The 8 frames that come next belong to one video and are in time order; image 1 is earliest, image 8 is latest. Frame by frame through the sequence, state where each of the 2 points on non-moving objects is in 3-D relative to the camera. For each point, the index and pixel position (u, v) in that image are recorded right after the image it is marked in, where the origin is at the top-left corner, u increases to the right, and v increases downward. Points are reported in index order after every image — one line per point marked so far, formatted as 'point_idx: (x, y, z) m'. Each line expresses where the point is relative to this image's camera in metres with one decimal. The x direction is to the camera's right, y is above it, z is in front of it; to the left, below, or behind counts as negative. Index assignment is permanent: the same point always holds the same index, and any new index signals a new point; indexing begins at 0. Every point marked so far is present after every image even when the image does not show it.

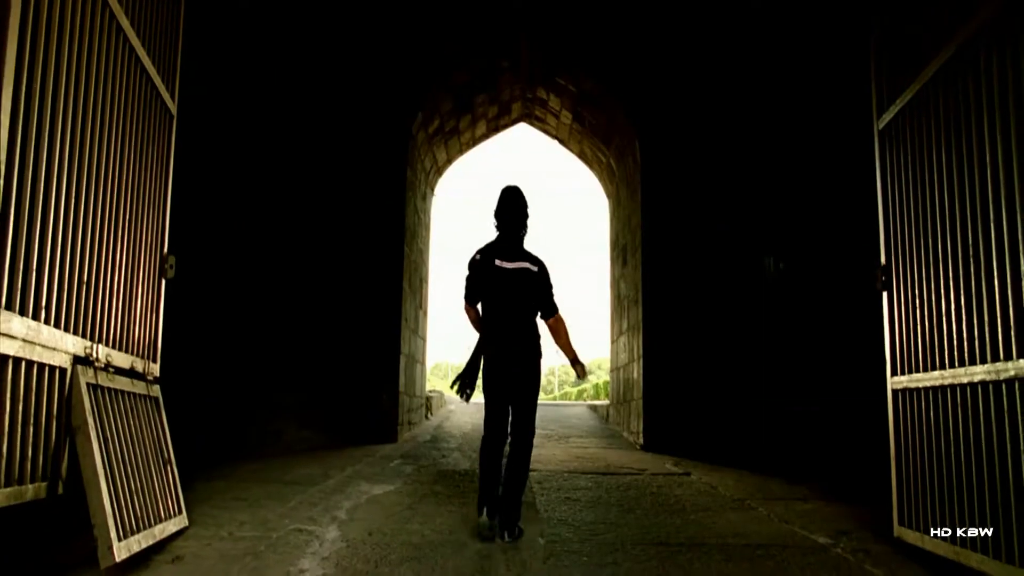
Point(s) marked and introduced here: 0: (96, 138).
0: (-1.0, +0.4, +2.3) m
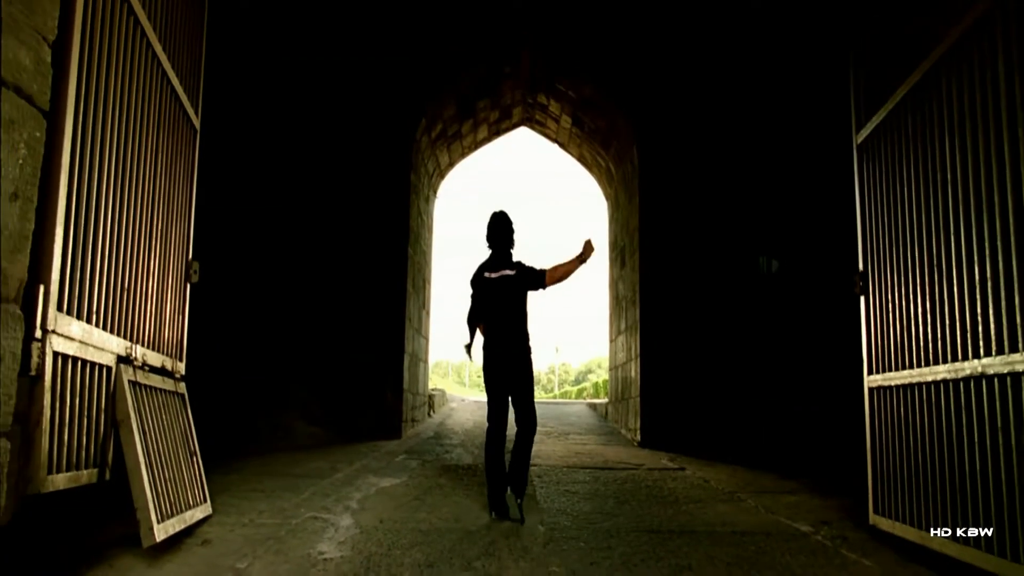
0: (-1.0, +0.4, +2.5) m
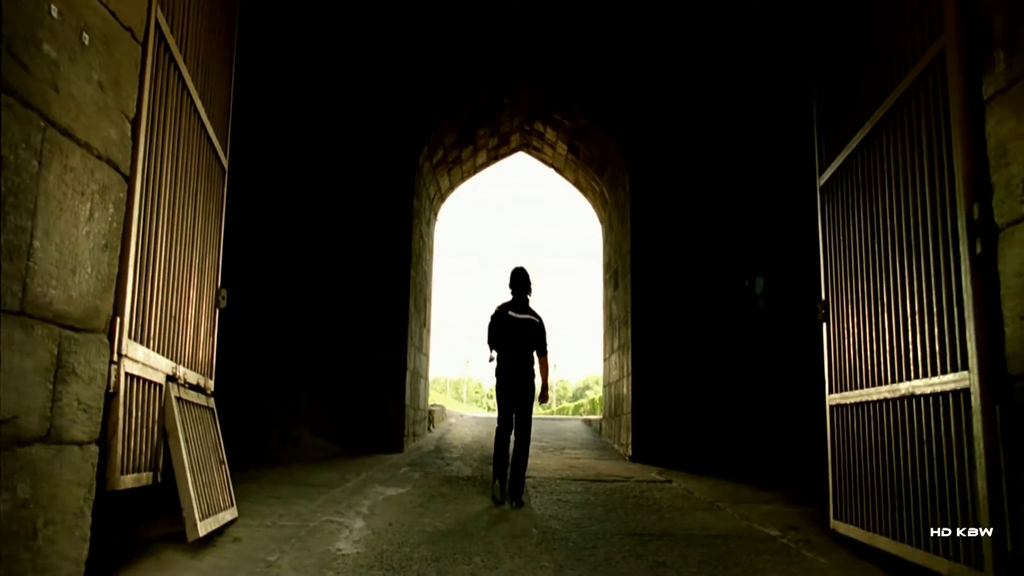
0: (-1.0, +0.3, +2.9) m
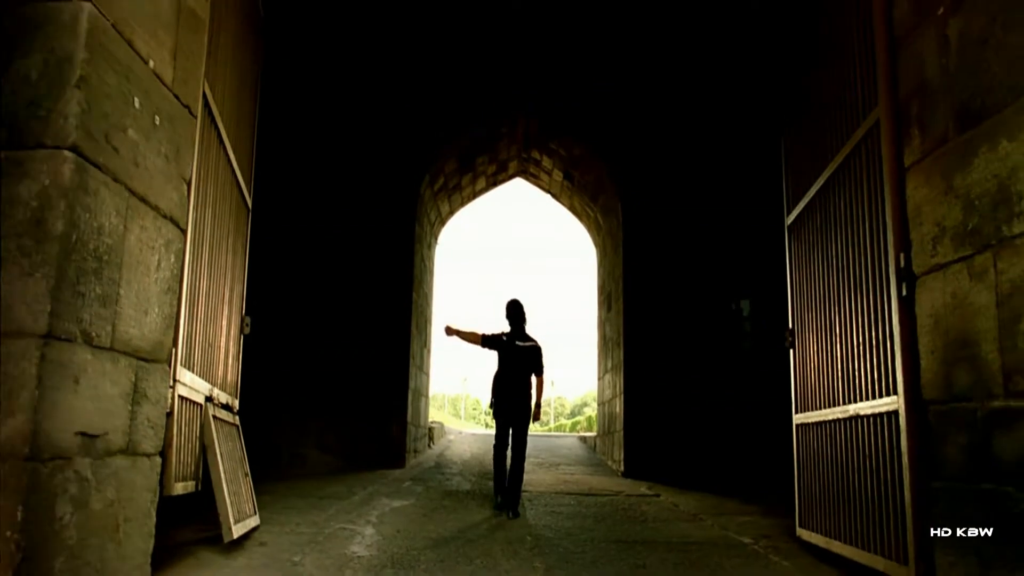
0: (-1.0, +0.2, +3.2) m
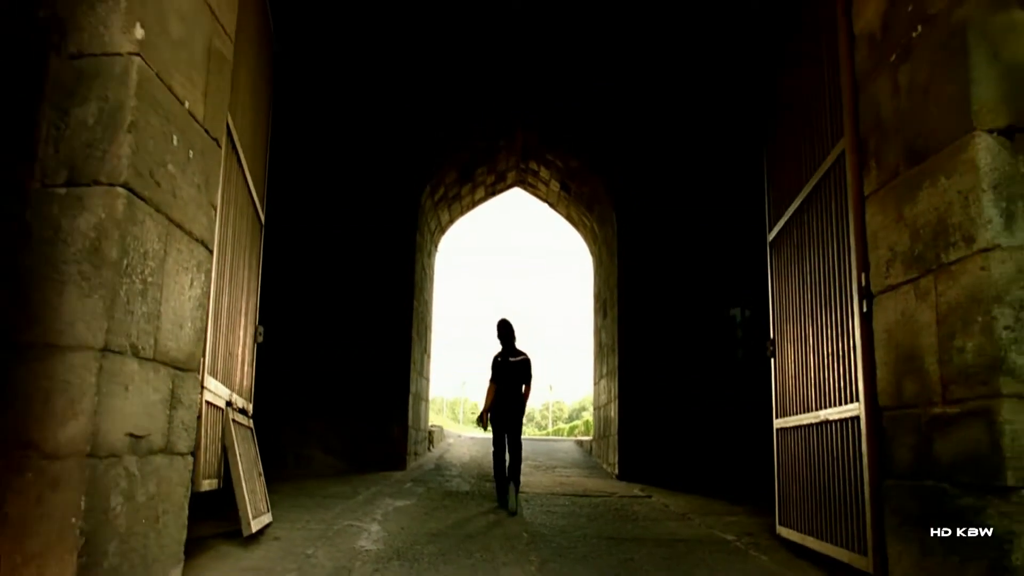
0: (-1.0, +0.1, +3.5) m
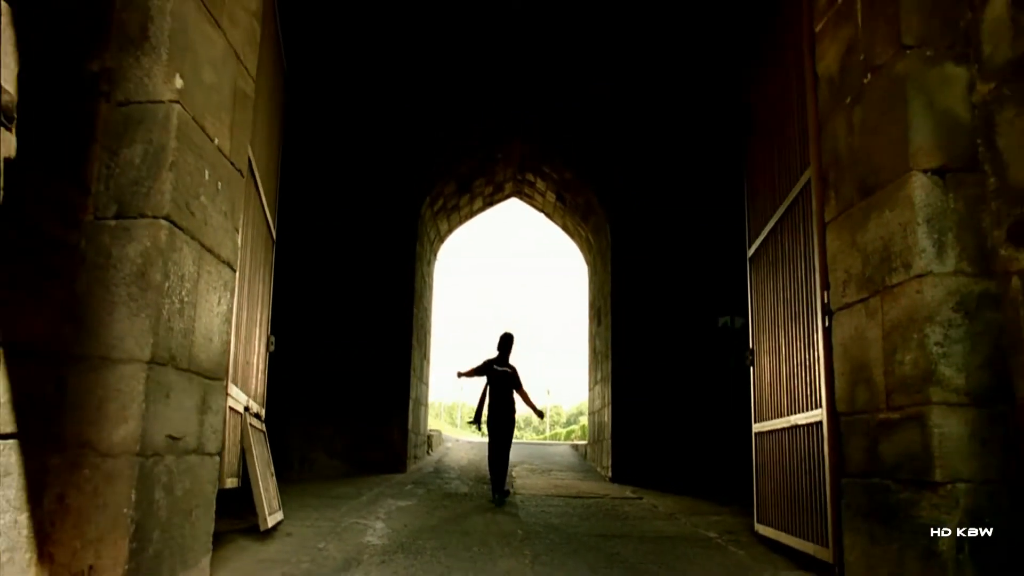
0: (-1.1, +0.1, +3.8) m
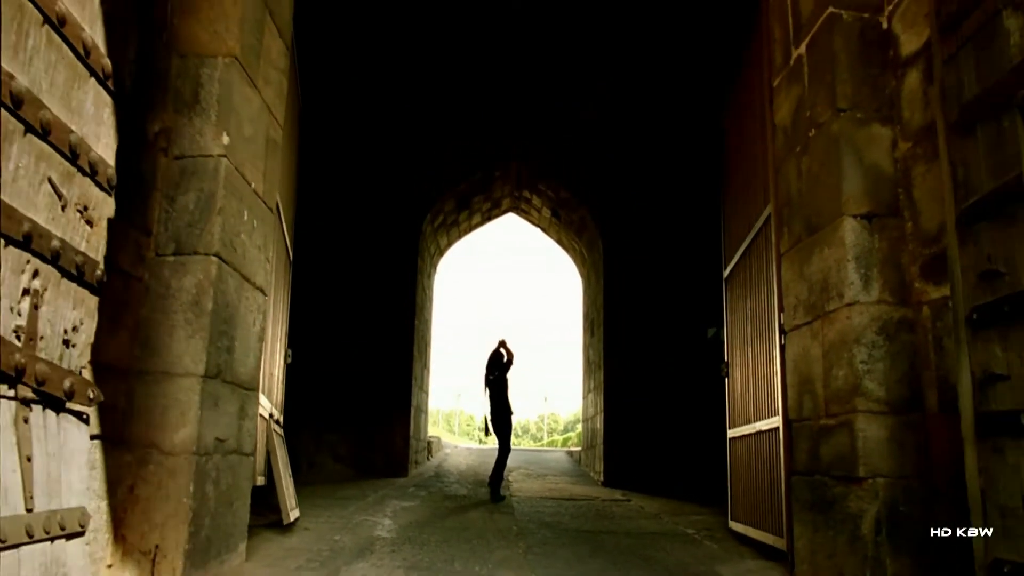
0: (-1.1, 0.0, +4.2) m
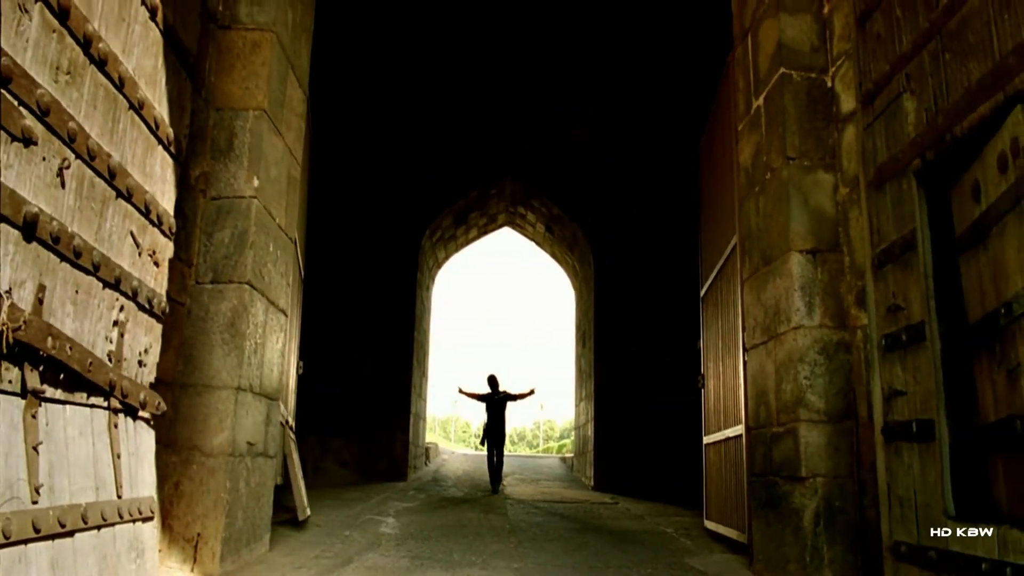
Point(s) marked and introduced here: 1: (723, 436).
0: (-1.1, -0.1, +4.6) m
1: (+1.0, -0.7, +4.5) m
